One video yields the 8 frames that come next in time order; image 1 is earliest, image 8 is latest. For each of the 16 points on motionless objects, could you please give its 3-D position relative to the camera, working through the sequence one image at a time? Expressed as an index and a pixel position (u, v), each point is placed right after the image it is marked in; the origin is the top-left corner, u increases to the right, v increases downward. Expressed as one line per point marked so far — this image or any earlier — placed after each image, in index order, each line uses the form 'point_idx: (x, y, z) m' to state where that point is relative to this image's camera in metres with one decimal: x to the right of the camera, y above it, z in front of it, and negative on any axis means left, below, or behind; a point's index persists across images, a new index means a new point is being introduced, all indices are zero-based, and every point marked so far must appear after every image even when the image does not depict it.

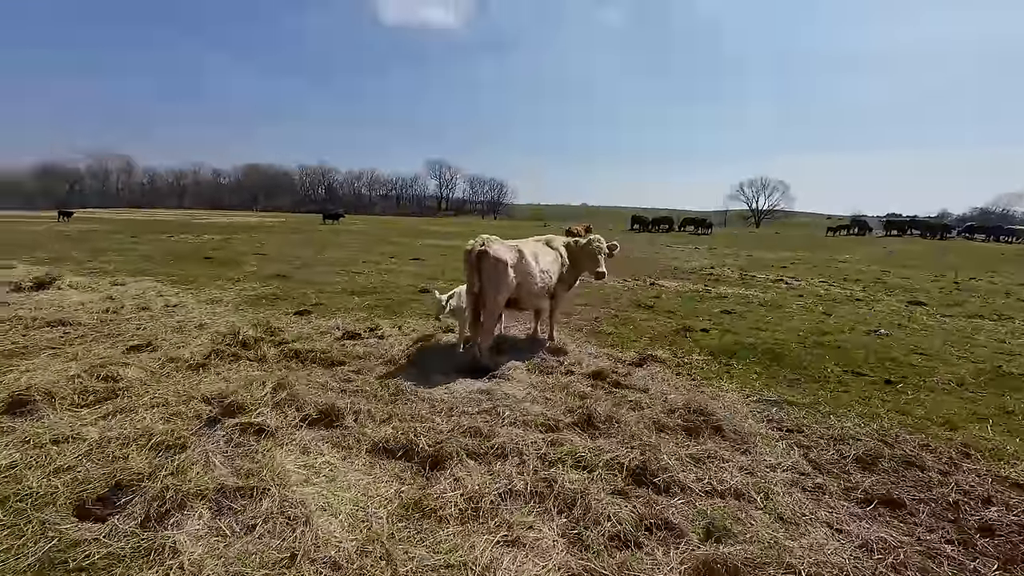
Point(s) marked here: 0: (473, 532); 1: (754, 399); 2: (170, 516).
0: (-0.3, -1.7, +2.9) m
1: (+3.1, -1.5, +5.5) m
2: (-2.4, -1.6, +3.0) m
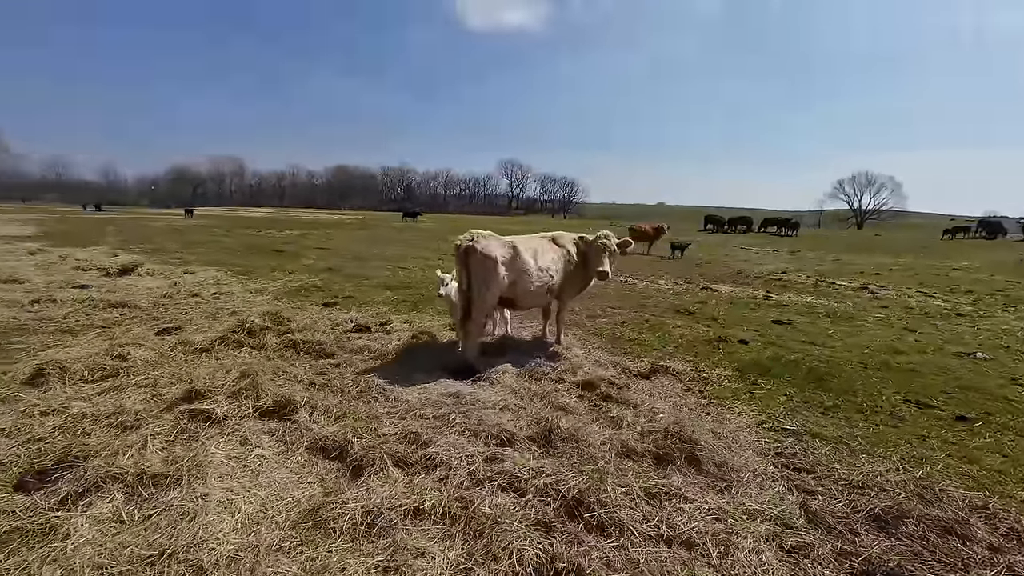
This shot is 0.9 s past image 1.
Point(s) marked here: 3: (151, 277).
0: (-1.0, -1.6, +2.7) m
1: (+2.8, -1.5, +4.7) m
2: (-3.1, -1.5, +3.1) m
3: (-10.1, +0.3, +11.9) m
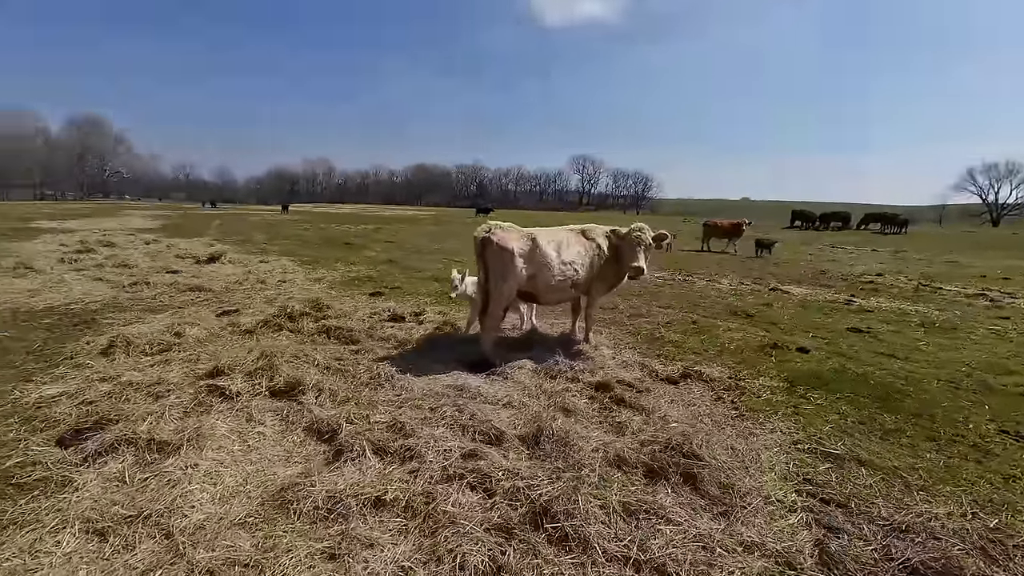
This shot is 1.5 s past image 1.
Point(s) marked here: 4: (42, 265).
0: (-1.3, -1.6, +2.7) m
1: (+2.8, -1.5, +4.0) m
2: (-3.3, -1.3, +3.4) m
3: (-8.8, +0.7, +13.3) m
4: (-13.1, +0.6, +11.9) m
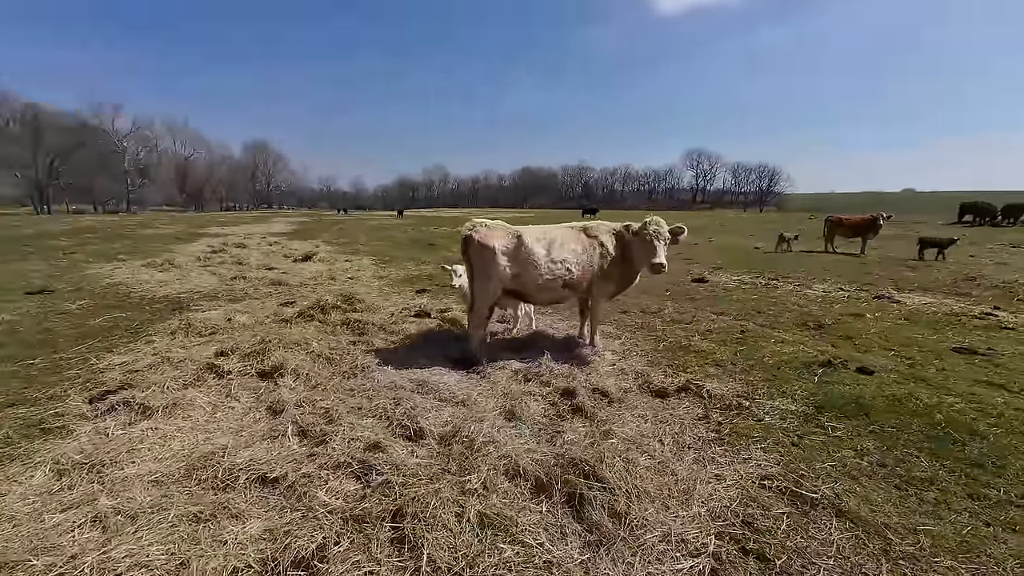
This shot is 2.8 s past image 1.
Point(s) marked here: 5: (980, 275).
0: (-2.3, -1.5, +3.0) m
1: (+2.0, -1.6, +3.3) m
2: (-4.0, -1.2, +4.2) m
3: (-6.9, +0.9, +15.1) m
4: (-11.4, +0.9, +14.9) m
5: (+16.5, +0.4, +15.0) m
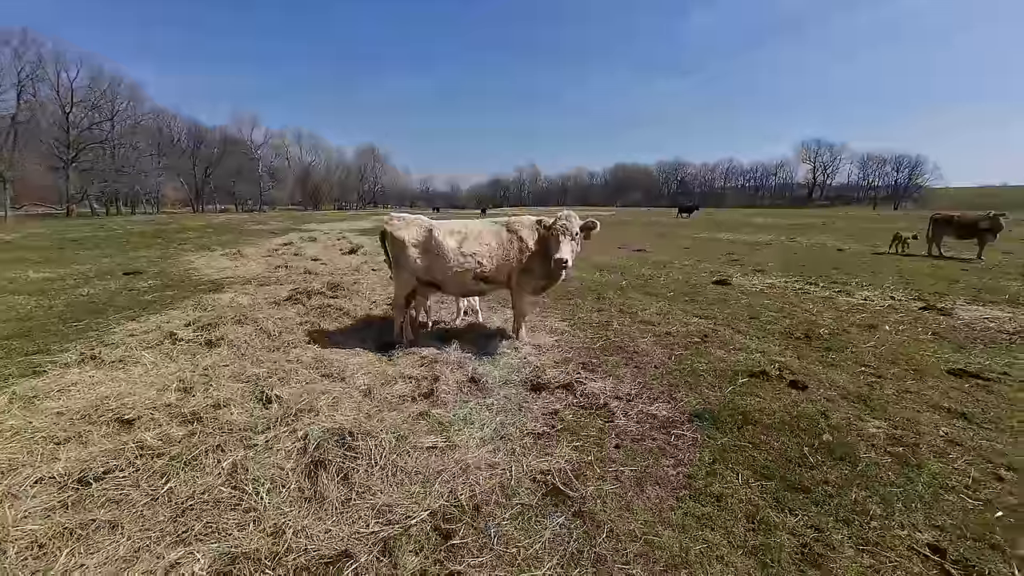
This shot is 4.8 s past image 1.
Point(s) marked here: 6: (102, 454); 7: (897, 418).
0: (-4.1, -1.3, +3.9) m
1: (+0.2, -1.5, +3.3) m
2: (-5.5, -1.0, +5.4) m
3: (-6.0, +1.2, +16.7) m
4: (-10.5, +1.5, +17.4) m
5: (+16.8, 0.0, +11.8) m
6: (-3.3, -1.4, +3.5) m
7: (+4.1, -1.4, +4.5) m
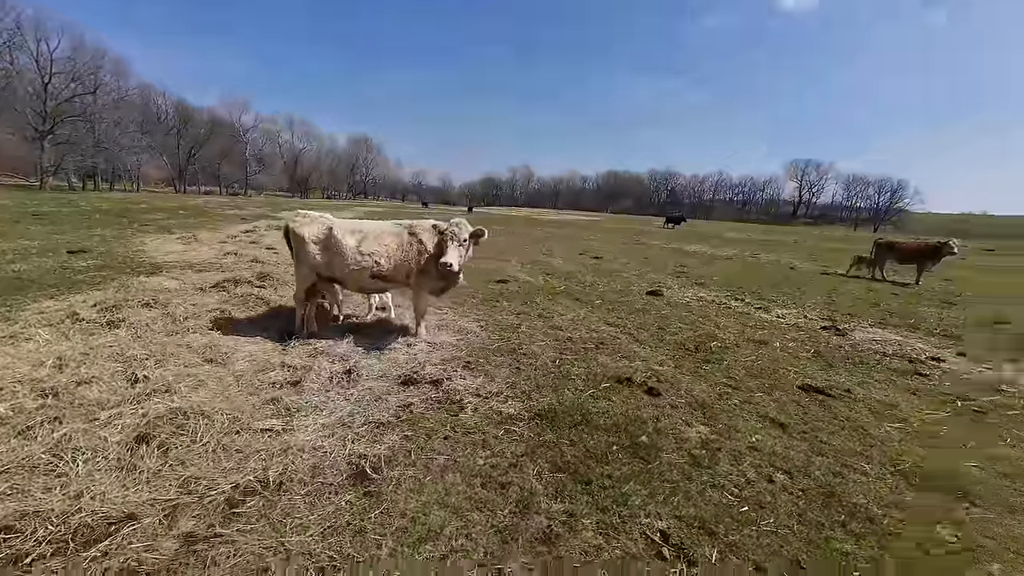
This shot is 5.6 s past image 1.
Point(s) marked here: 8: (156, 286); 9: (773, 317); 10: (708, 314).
0: (-5.6, -1.0, +4.1) m
1: (-1.4, -1.5, +3.7) m
2: (-7.1, -0.7, +5.6) m
3: (-7.8, +1.6, +16.8) m
4: (-12.3, +2.1, +17.4) m
5: (+15.1, -0.9, +12.6) m
6: (-4.9, -1.2, +3.7) m
7: (+2.4, -1.6, +4.9) m
8: (-7.2, 0.0, +8.7) m
9: (+6.6, -0.7, +10.7) m
10: (+4.9, -0.6, +10.6) m
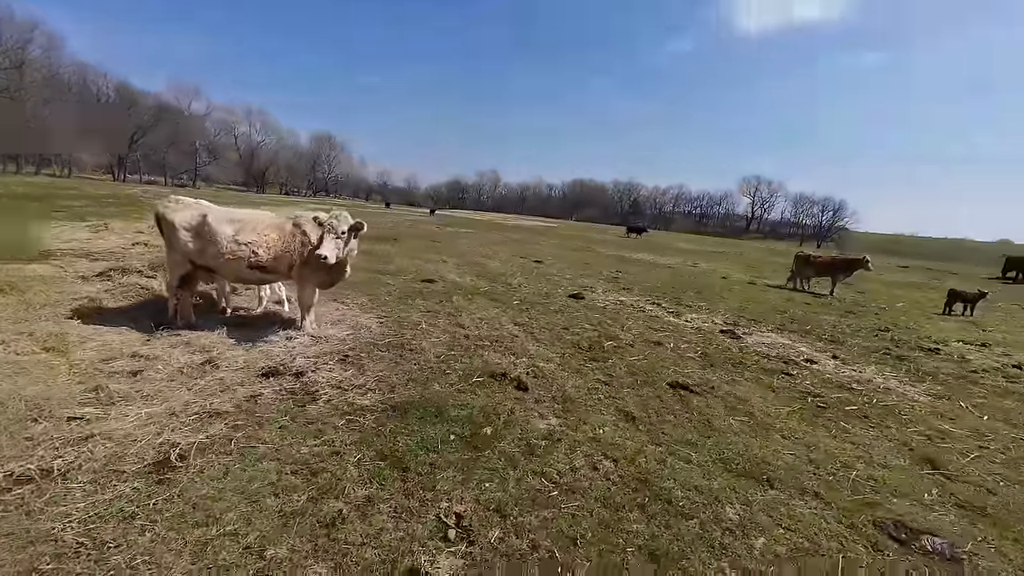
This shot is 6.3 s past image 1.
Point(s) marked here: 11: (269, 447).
0: (-7.2, -0.8, +3.7) m
1: (-3.0, -1.4, +3.6) m
2: (-8.8, -0.4, +5.0) m
3: (-10.3, +1.8, +16.2) m
4: (-14.8, +2.4, +16.4) m
5: (+12.7, -1.3, +13.7) m
6: (-6.4, -0.9, +3.3) m
7: (+0.8, -1.6, +5.1) m
8: (-9.1, +0.3, +8.1) m
9: (+4.4, -0.9, +11.2) m
10: (+2.8, -0.7, +10.9) m
11: (-2.1, -1.4, +3.8) m
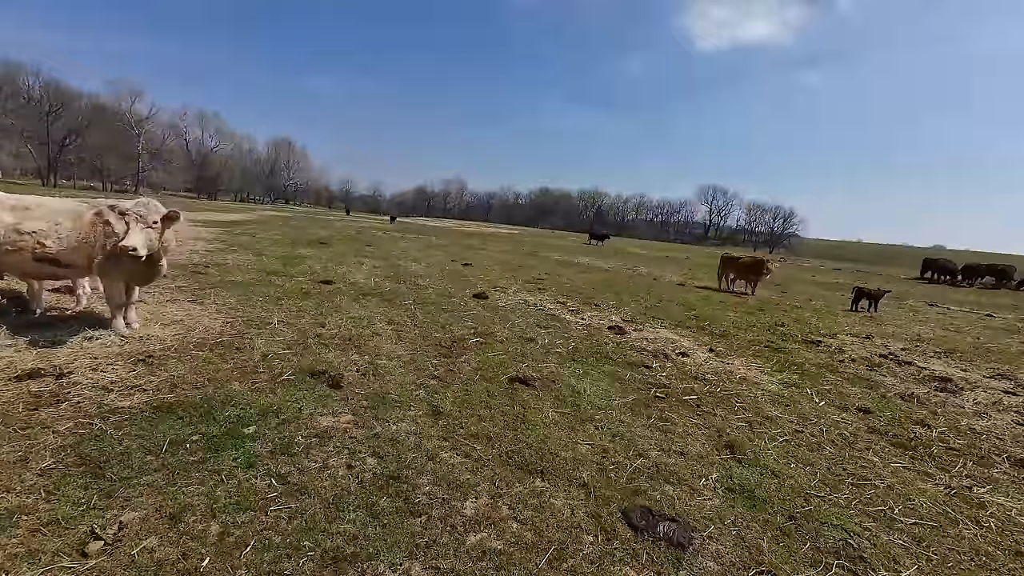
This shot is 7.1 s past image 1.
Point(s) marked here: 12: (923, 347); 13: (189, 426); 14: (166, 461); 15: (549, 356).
0: (-9.4, -0.7, +2.8) m
1: (-5.2, -1.2, +2.9) m
2: (-11.1, -0.3, +4.0) m
3: (-13.4, +1.6, +15.1) m
4: (-18.0, +2.1, +15.0) m
5: (+9.8, -1.2, +14.2) m
6: (-8.6, -0.8, +2.5) m
7: (-1.5, -1.4, +4.8) m
8: (-11.7, +0.2, +7.0) m
9: (+1.7, -0.8, +11.1) m
10: (0.0, -0.7, +10.7) m
11: (-4.3, -1.3, +3.3) m
12: (+11.9, -1.7, +12.2) m
13: (-3.0, -1.3, +4.0) m
14: (-2.8, -1.4, +3.5) m
15: (+0.7, -1.2, +7.5) m
